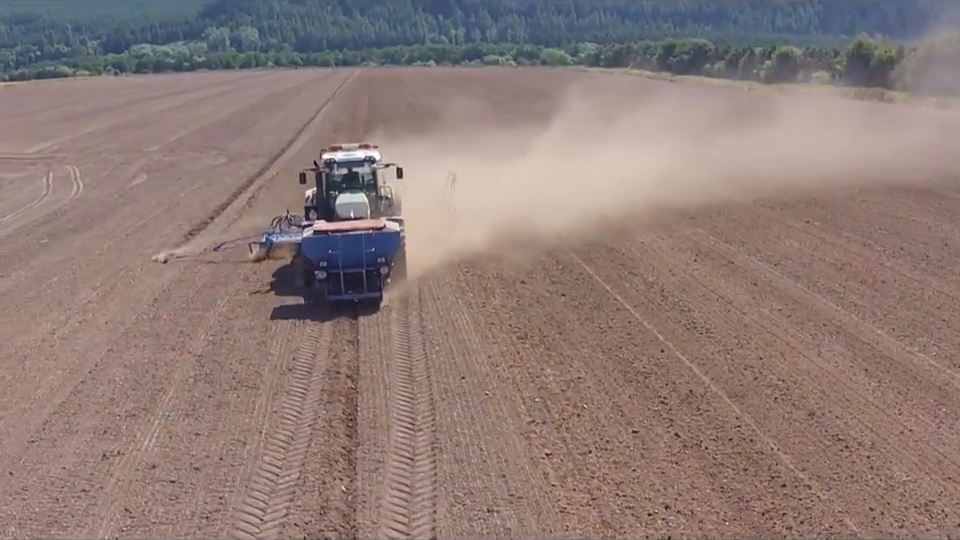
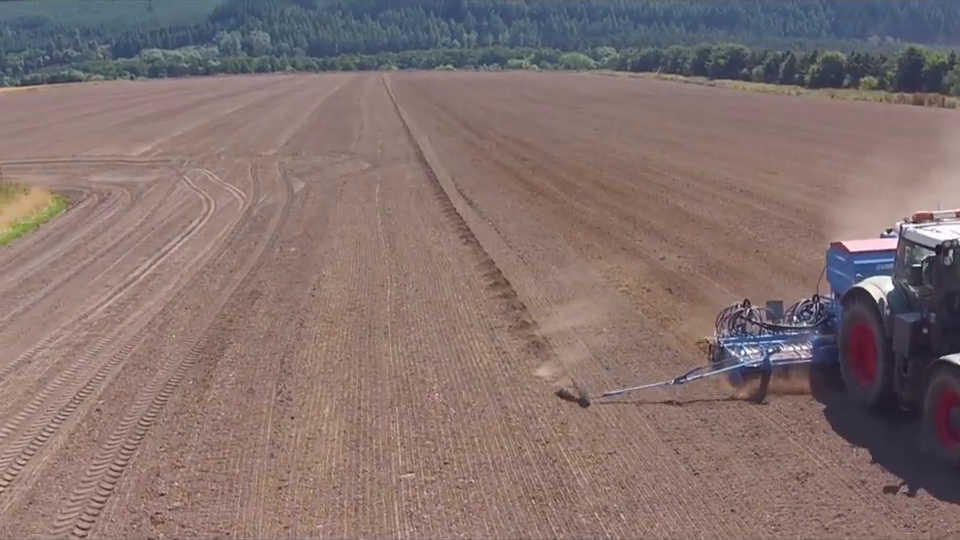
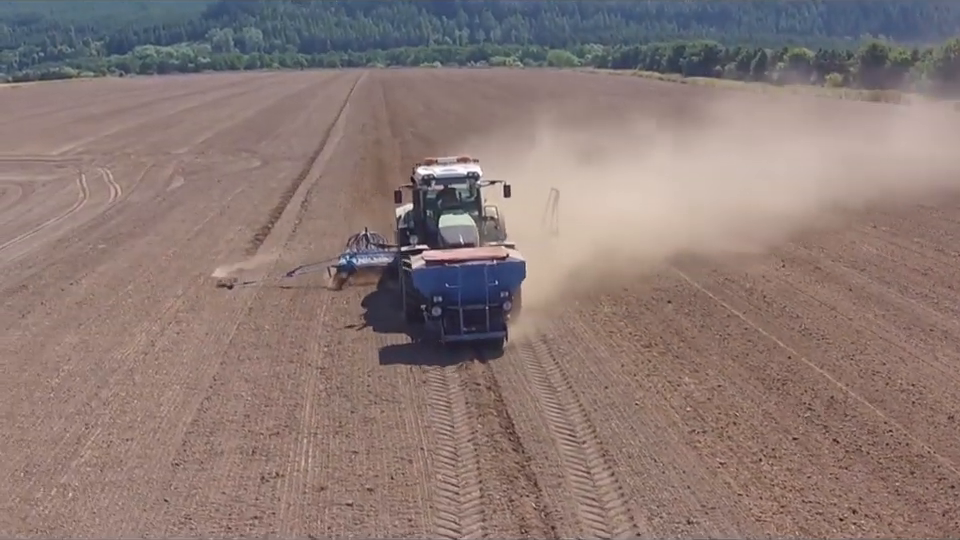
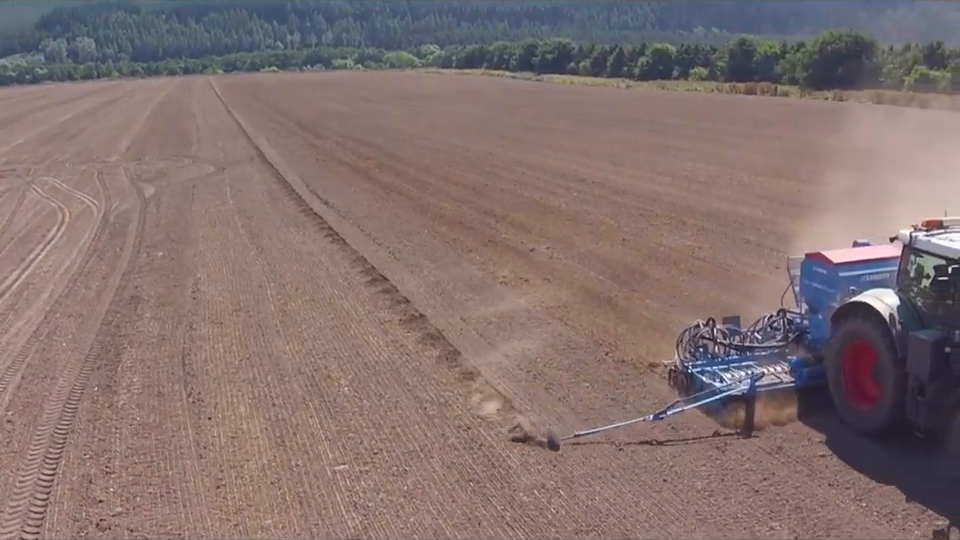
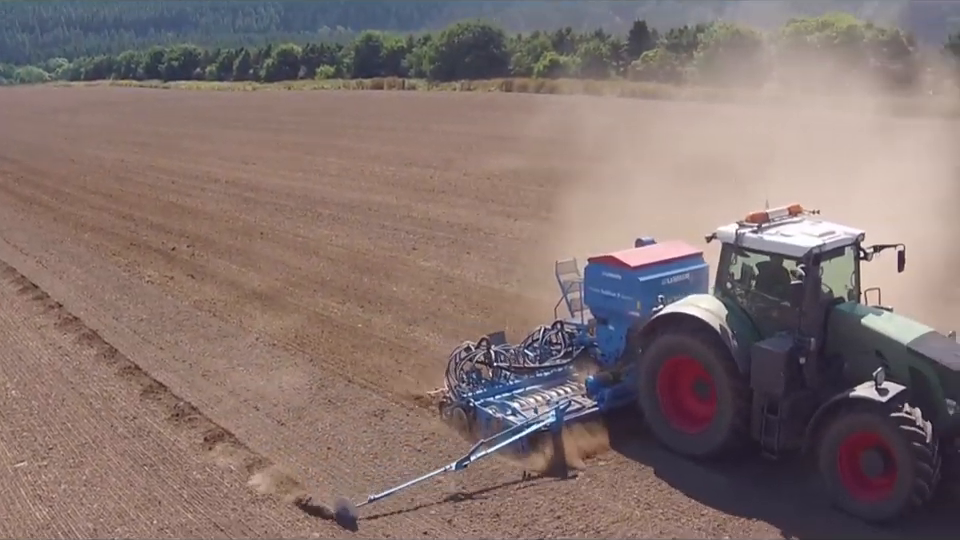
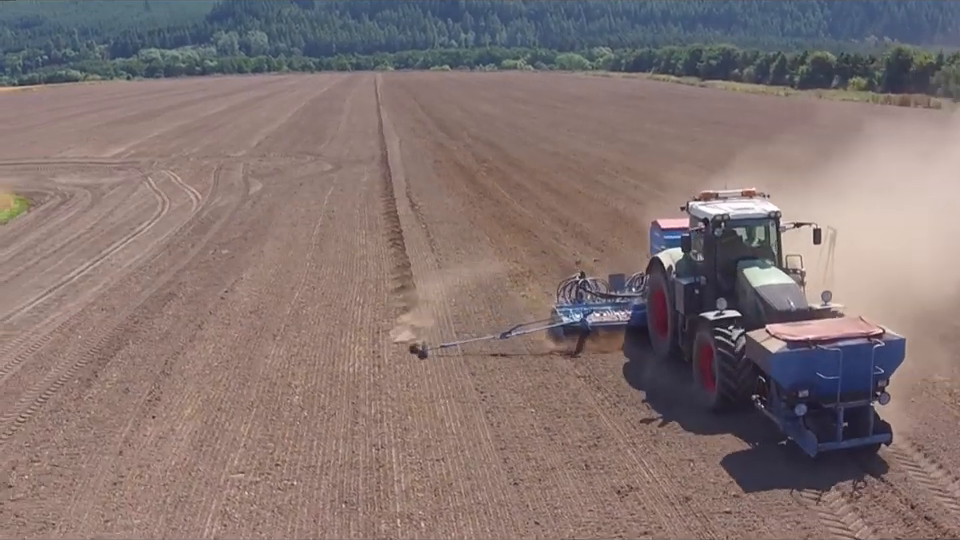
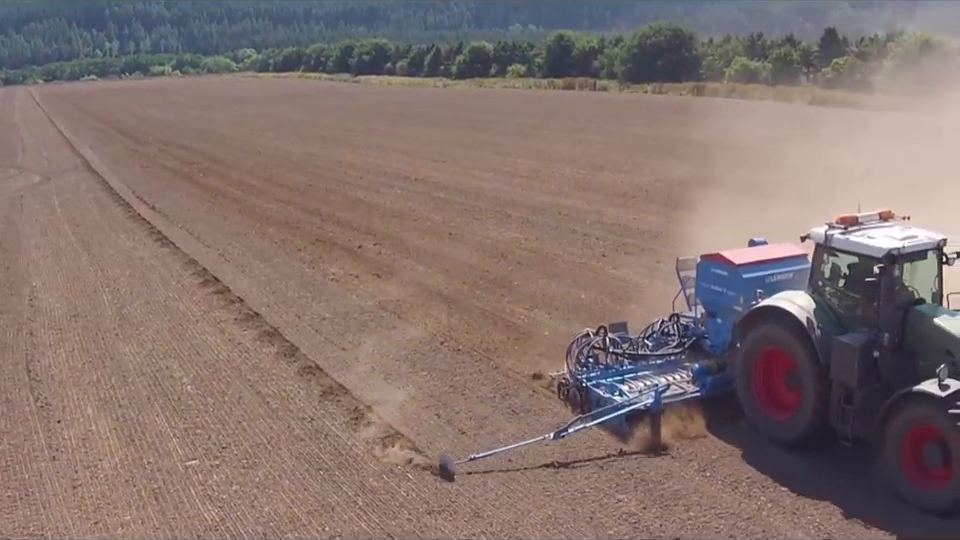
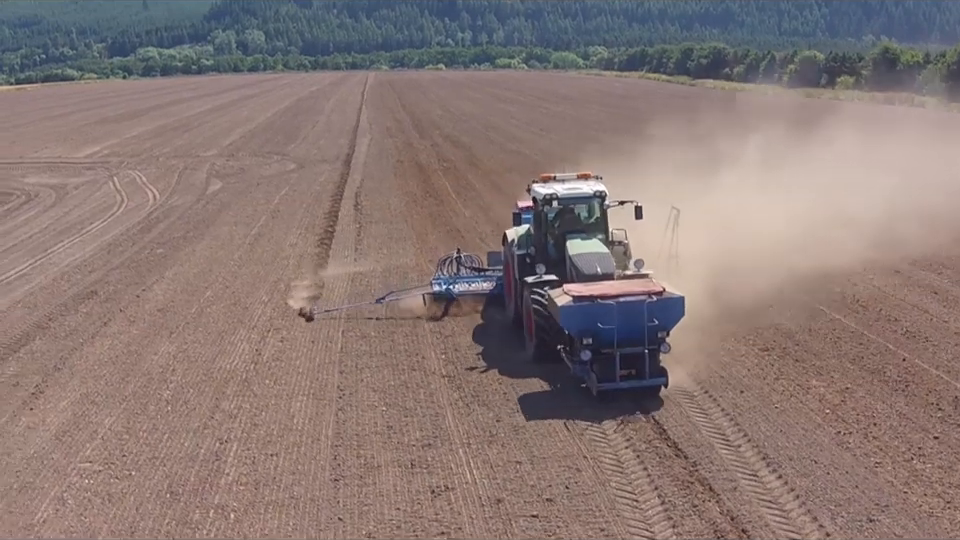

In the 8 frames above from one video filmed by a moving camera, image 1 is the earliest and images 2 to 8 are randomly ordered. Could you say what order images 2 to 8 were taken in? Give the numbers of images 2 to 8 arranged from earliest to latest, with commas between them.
3, 8, 6, 2, 4, 7, 5
